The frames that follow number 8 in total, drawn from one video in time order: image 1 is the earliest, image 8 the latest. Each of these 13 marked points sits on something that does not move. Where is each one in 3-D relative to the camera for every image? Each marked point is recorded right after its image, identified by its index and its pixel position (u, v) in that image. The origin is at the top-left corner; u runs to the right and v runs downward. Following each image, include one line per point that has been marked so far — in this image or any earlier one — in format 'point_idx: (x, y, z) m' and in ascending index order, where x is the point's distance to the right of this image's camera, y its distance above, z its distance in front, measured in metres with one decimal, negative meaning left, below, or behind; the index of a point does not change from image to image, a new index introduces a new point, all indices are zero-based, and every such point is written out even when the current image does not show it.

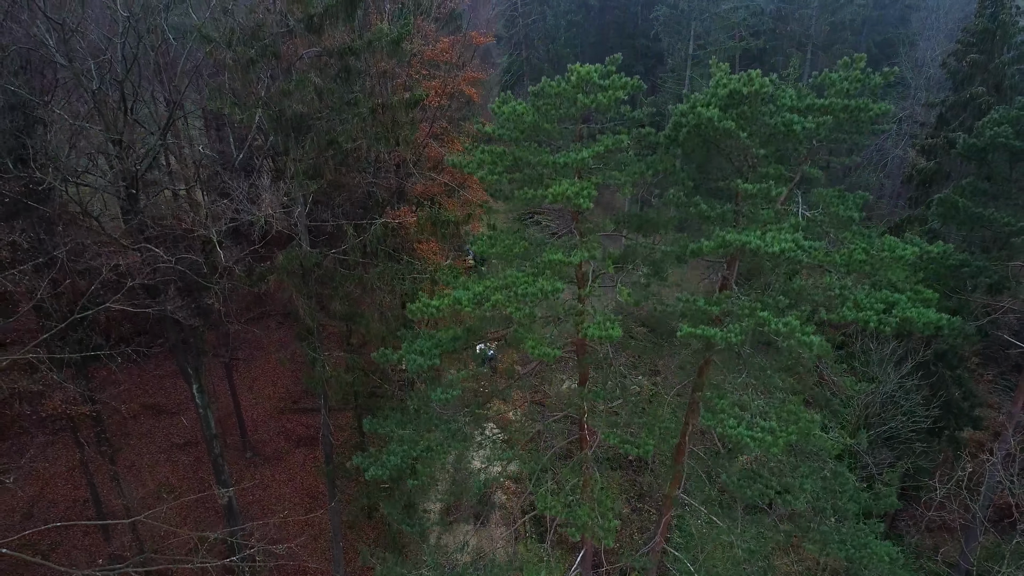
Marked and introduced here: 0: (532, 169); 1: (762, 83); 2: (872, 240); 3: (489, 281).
0: (+0.3, +1.3, +6.4) m
1: (+2.4, +1.9, +5.4) m
2: (+3.8, +0.5, +5.8) m
3: (-0.3, 0.0, +6.3) m
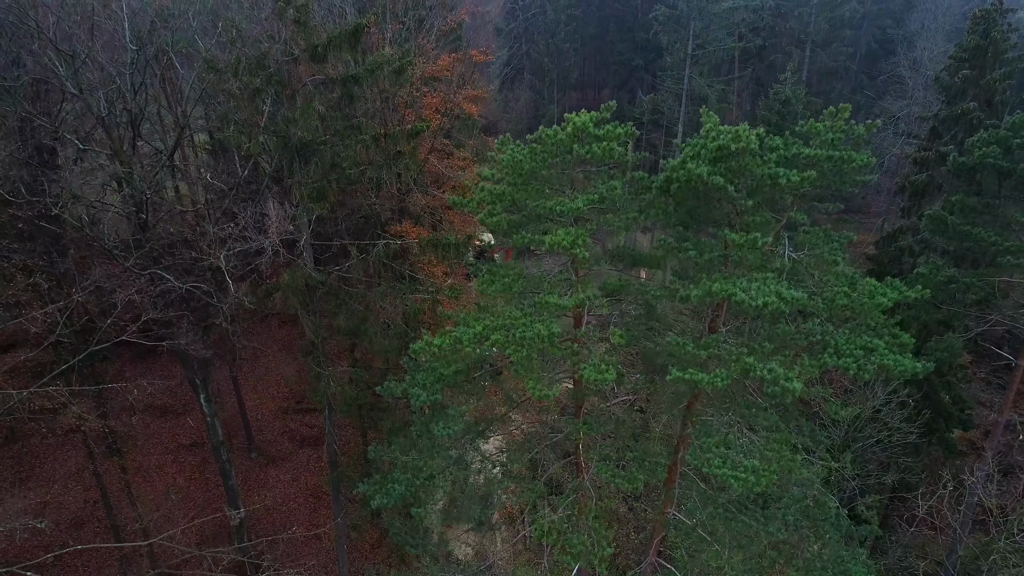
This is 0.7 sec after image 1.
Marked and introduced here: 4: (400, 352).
0: (+0.2, +0.9, +6.6) m
1: (+2.4, +1.5, +5.7) m
2: (+3.8, 0.0, +6.1) m
3: (-0.3, -0.4, +6.6) m
4: (-2.3, -1.3, +11.1) m
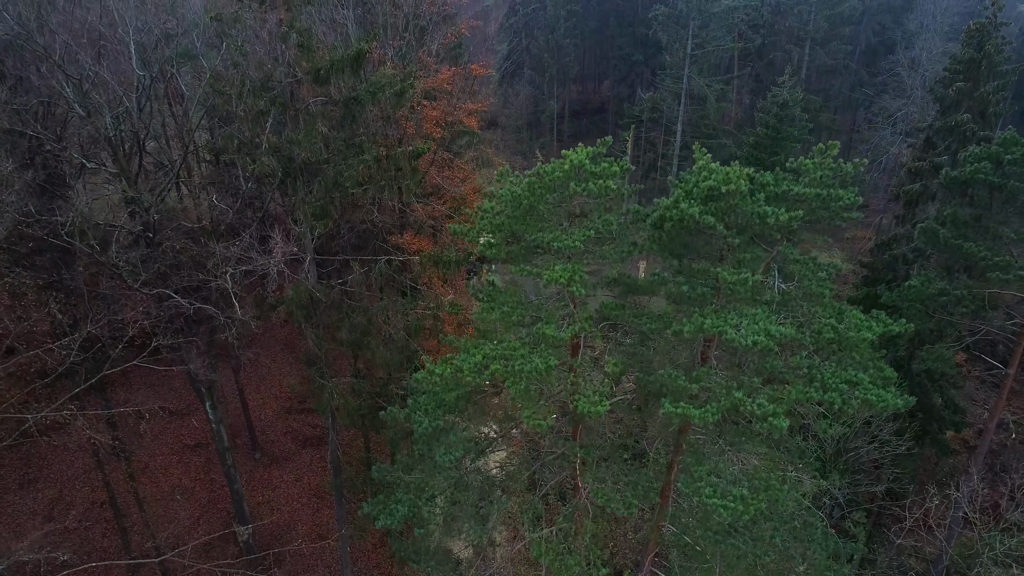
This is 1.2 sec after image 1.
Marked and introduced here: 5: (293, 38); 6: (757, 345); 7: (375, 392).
0: (+0.2, +0.5, +6.9) m
1: (+2.4, +1.1, +5.9) m
2: (+3.8, -0.3, +6.3) m
3: (-0.3, -0.8, +6.8) m
4: (-2.3, -1.6, +11.3) m
5: (-3.5, +4.0, +8.8) m
6: (+2.5, -0.6, +5.5) m
7: (-3.0, -2.2, +11.7) m
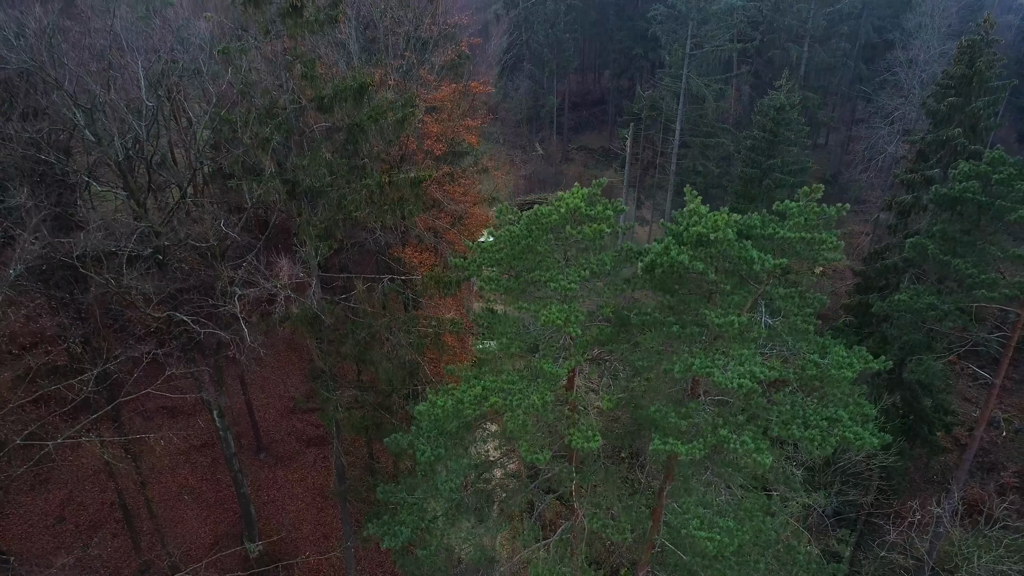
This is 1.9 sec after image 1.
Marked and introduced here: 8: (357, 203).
0: (+0.2, +0.1, +7.2) m
1: (+2.4, +0.6, +6.2) m
2: (+3.8, -0.8, +6.6) m
3: (-0.3, -1.2, +7.1) m
4: (-2.3, -2.0, +11.7) m
5: (-3.5, +3.6, +9.1) m
6: (+2.5, -1.0, +5.9) m
7: (-3.0, -2.6, +12.1) m
8: (-2.9, +1.6, +10.3) m
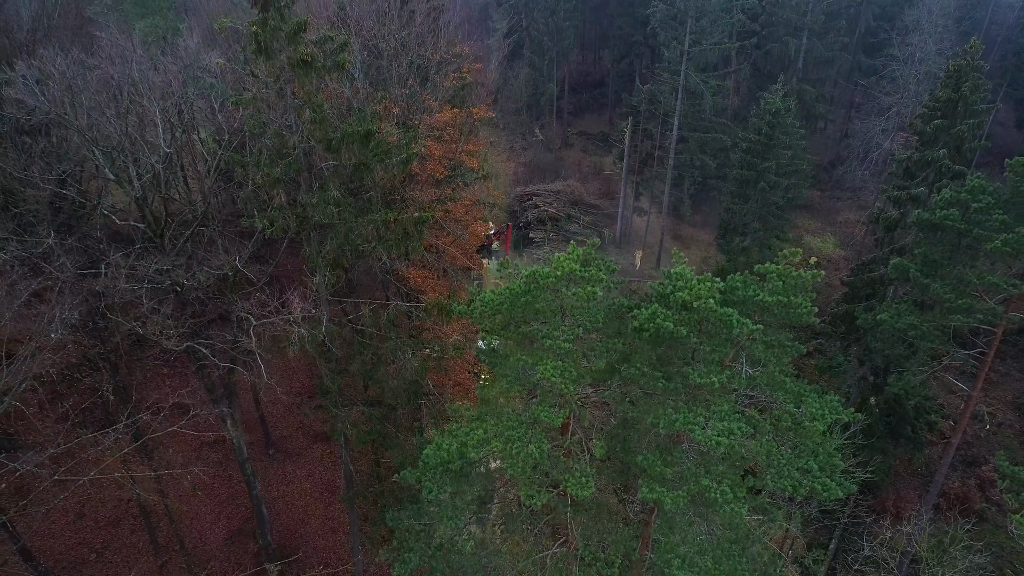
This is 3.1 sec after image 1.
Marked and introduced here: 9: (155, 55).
0: (+0.2, -0.6, +7.7) m
1: (+2.4, -0.1, +6.7) m
2: (+3.8, -1.5, +7.2) m
3: (-0.3, -1.9, +7.8) m
4: (-2.3, -2.5, +12.3) m
5: (-3.5, +3.0, +9.5) m
6: (+2.5, -1.8, +6.5) m
7: (-3.0, -3.1, +12.7) m
8: (-2.9, +1.0, +10.8) m
9: (-8.5, +5.4, +13.5) m
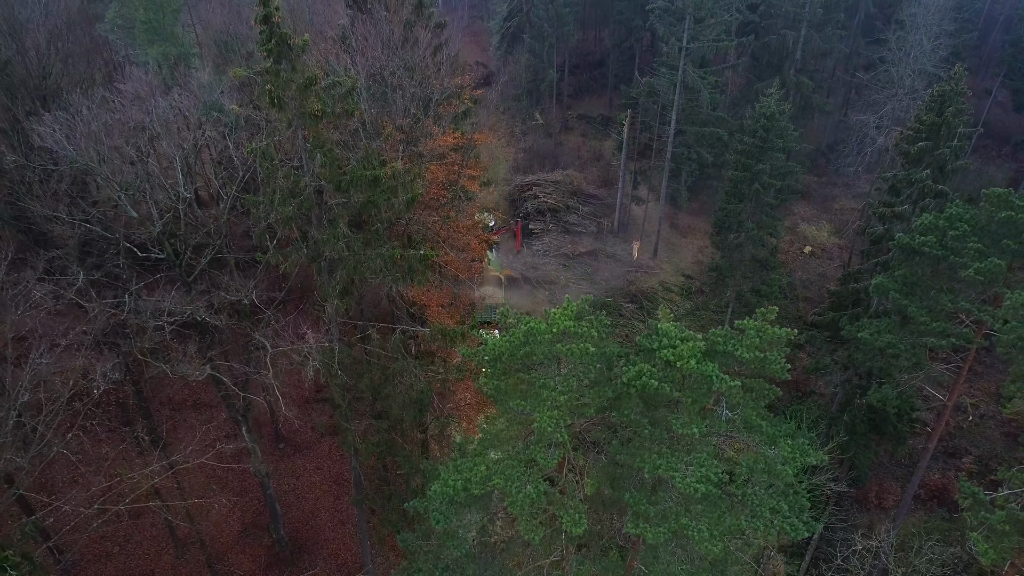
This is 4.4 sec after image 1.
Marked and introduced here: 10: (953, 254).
0: (+0.2, -1.4, +8.4) m
1: (+2.4, -0.9, +7.4) m
2: (+3.8, -2.3, +8.0) m
3: (-0.3, -2.7, +8.5) m
4: (-2.3, -3.1, +13.1) m
5: (-3.5, +2.3, +10.0) m
6: (+2.5, -2.6, +7.2) m
7: (-3.0, -3.6, +13.6) m
8: (-2.9, +0.4, +11.5) m
9: (-8.5, +4.9, +13.9) m
10: (+10.0, +0.8, +12.4) m
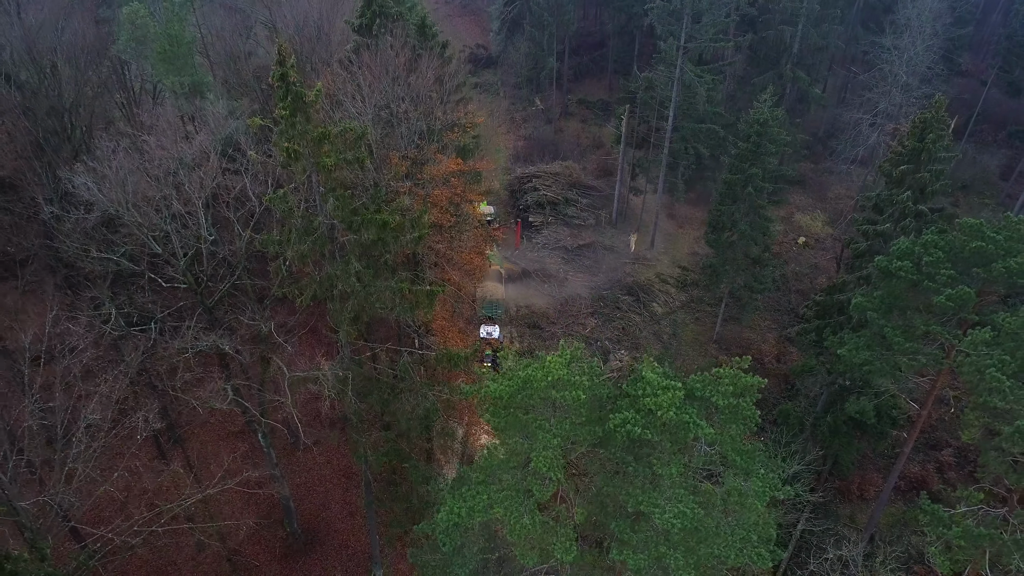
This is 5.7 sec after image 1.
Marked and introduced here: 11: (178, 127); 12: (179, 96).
0: (+0.2, -2.2, +9.3) m
1: (+2.4, -1.7, +8.2) m
2: (+3.8, -3.0, +8.9) m
3: (-0.3, -3.5, +9.4) m
4: (-2.3, -3.6, +14.0) m
5: (-3.6, +1.5, +10.7) m
6: (+2.5, -3.4, +8.2) m
7: (-3.0, -4.2, +14.5) m
8: (-2.9, -0.3, +12.2) m
9: (-8.6, +4.3, +14.4) m
10: (+9.9, +0.2, +13.1) m
11: (-8.7, +4.1, +14.4) m
12: (-10.4, +6.0, +16.9) m
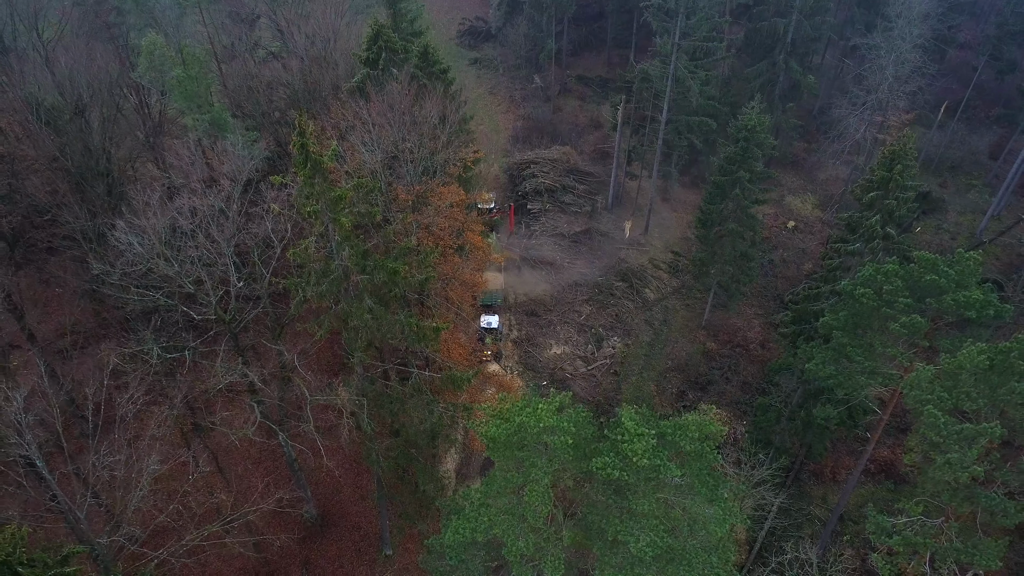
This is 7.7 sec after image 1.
0: (+0.2, -3.2, +10.7) m
1: (+2.4, -2.8, +9.7) m
2: (+3.7, -4.1, +10.4) m
3: (-0.3, -4.5, +11.0) m
4: (-2.4, -4.3, +15.6) m
5: (-3.6, +0.6, +11.8) m
6: (+2.4, -4.5, +9.7) m
7: (-3.0, -4.9, +16.0) m
8: (-3.0, -1.1, +13.5) m
9: (-8.7, +3.6, +15.4) m
10: (+9.9, -0.5, +14.4) m
11: (-8.8, +3.4, +15.3) m
12: (-10.5, +5.4, +17.7) m
